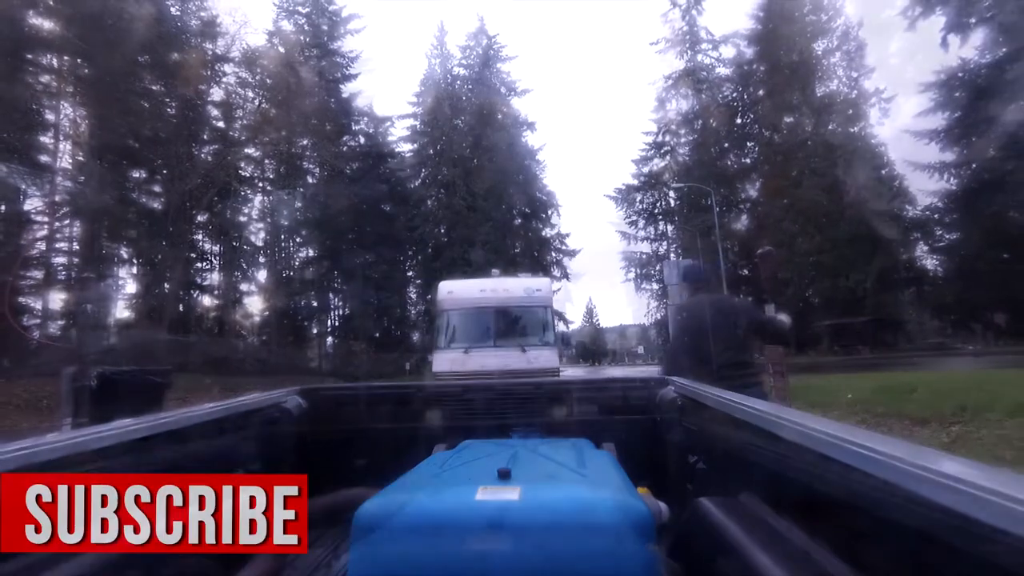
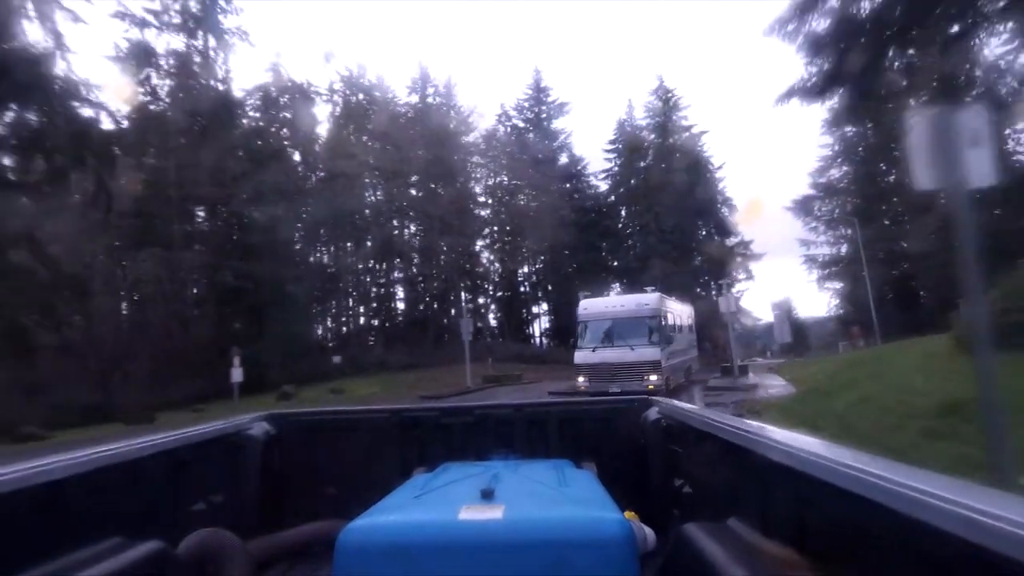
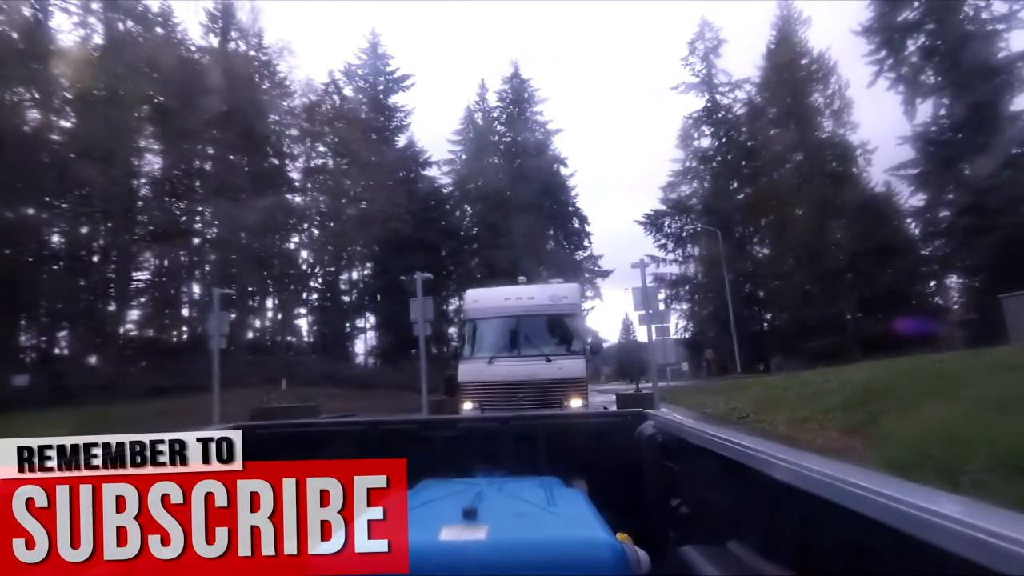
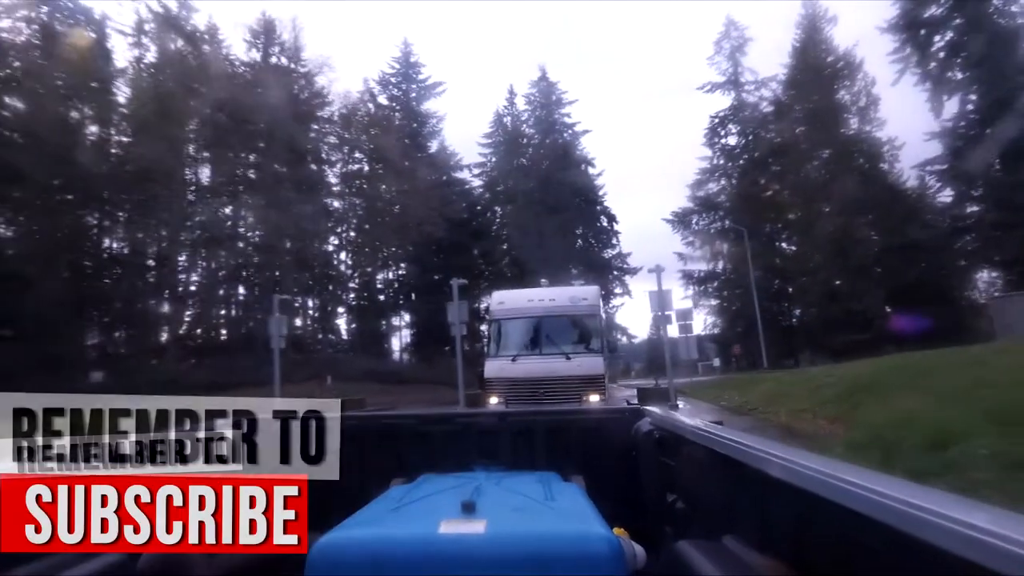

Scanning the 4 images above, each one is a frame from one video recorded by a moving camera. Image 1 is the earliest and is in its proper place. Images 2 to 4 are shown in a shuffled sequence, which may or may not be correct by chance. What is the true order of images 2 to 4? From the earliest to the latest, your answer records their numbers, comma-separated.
3, 4, 2
